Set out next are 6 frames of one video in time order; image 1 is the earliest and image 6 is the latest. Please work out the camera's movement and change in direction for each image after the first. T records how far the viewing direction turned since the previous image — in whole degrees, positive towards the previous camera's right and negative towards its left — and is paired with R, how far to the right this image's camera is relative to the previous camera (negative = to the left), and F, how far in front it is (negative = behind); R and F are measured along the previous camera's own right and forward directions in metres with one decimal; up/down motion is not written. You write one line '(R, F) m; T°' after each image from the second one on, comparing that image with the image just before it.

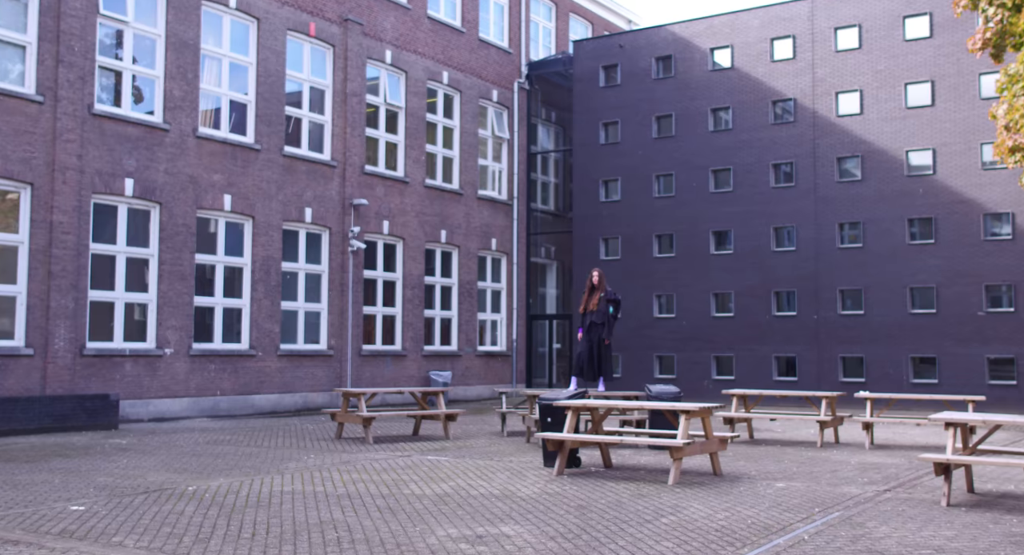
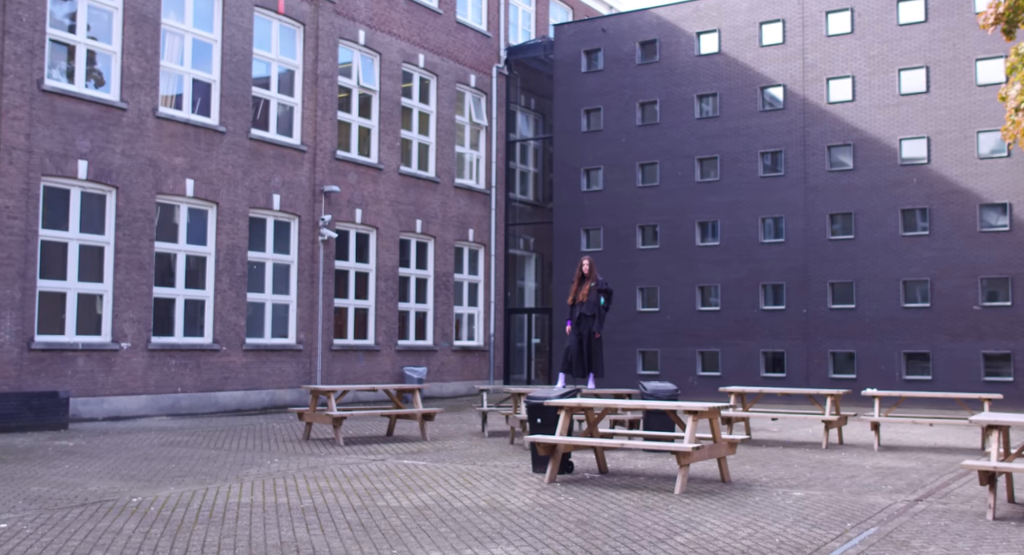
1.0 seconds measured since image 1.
(-0.1, +1.1) m; +2°
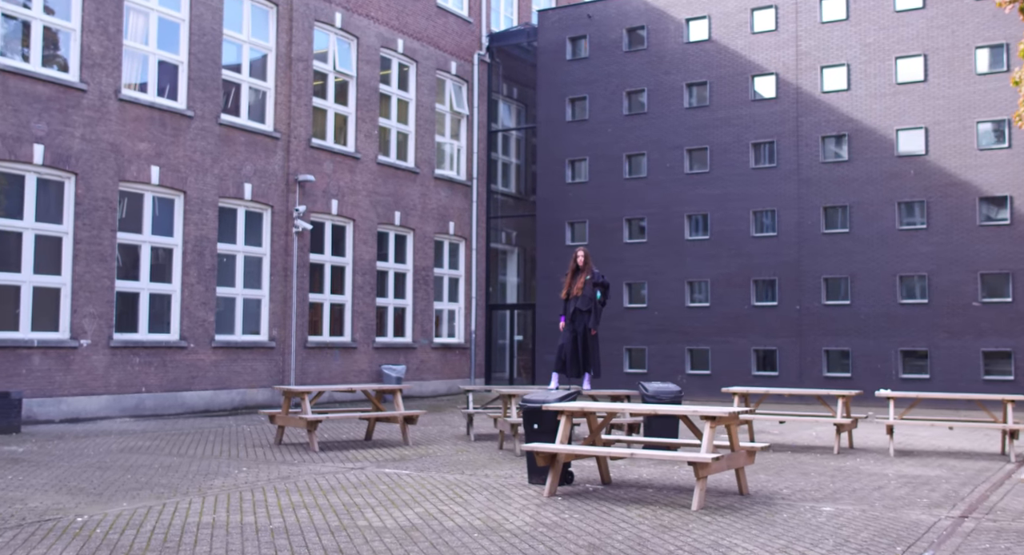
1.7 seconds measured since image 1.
(-0.2, +1.0) m; +1°
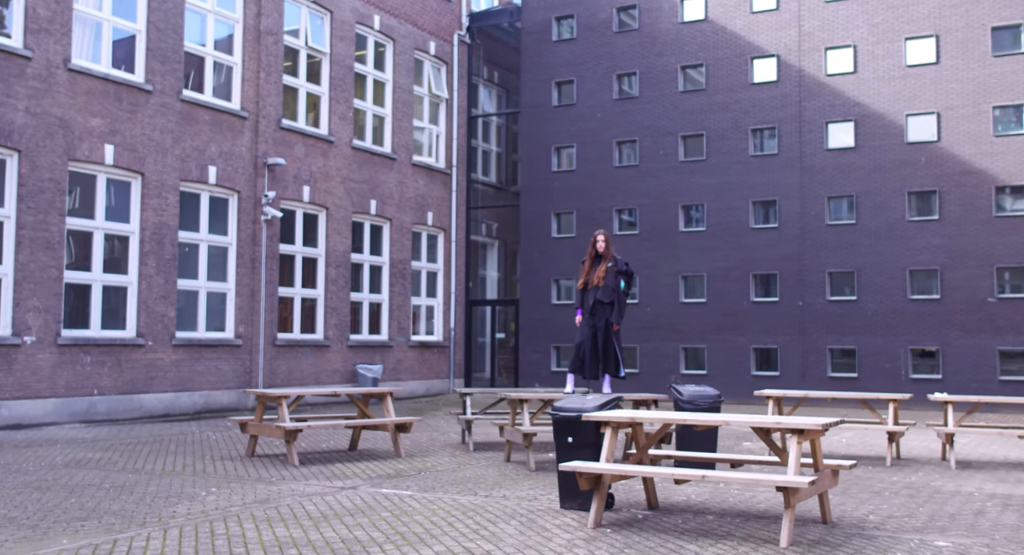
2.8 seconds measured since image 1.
(-0.6, +1.6) m; +2°
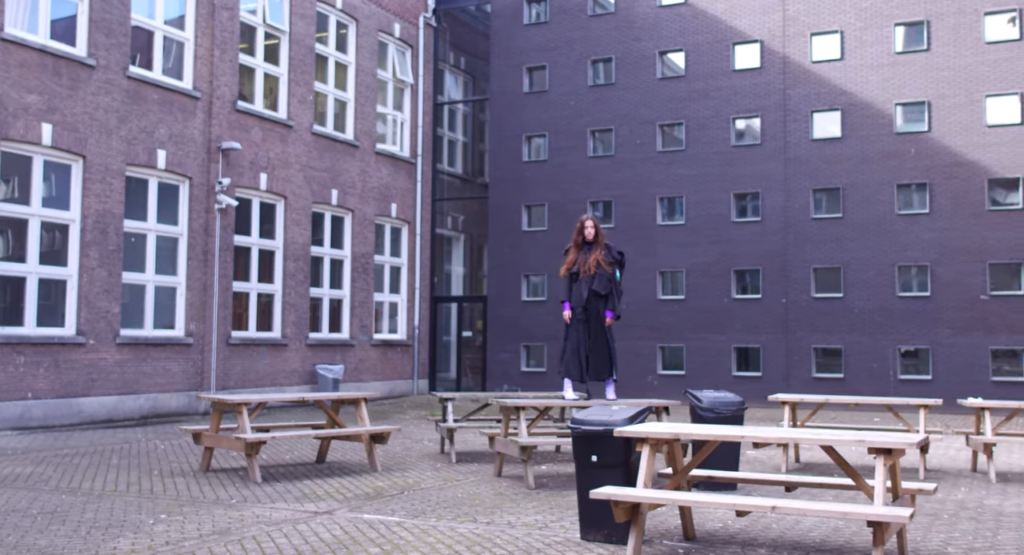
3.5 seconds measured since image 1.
(-0.4, +1.2) m; +3°
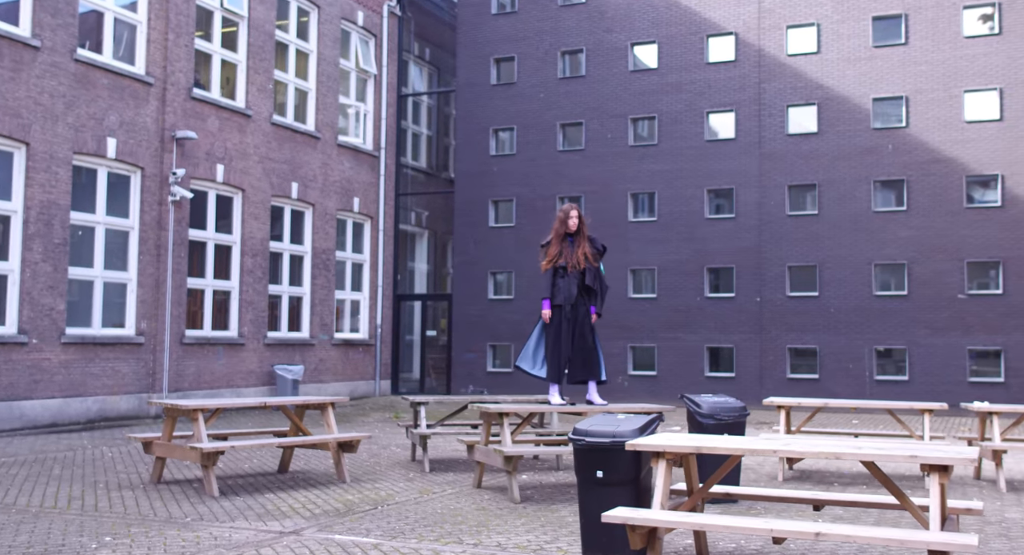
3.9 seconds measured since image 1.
(-0.2, +0.7) m; +3°
